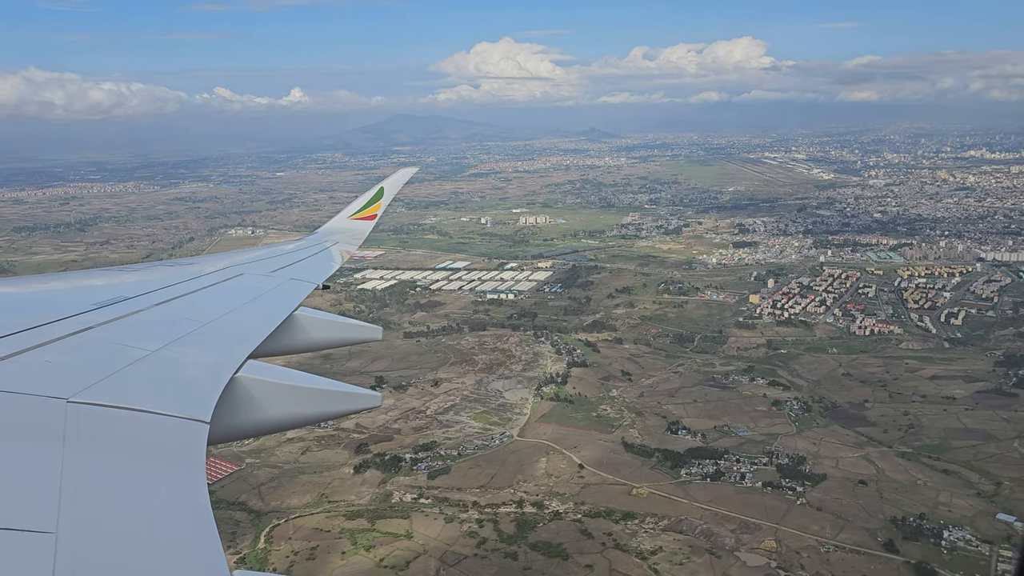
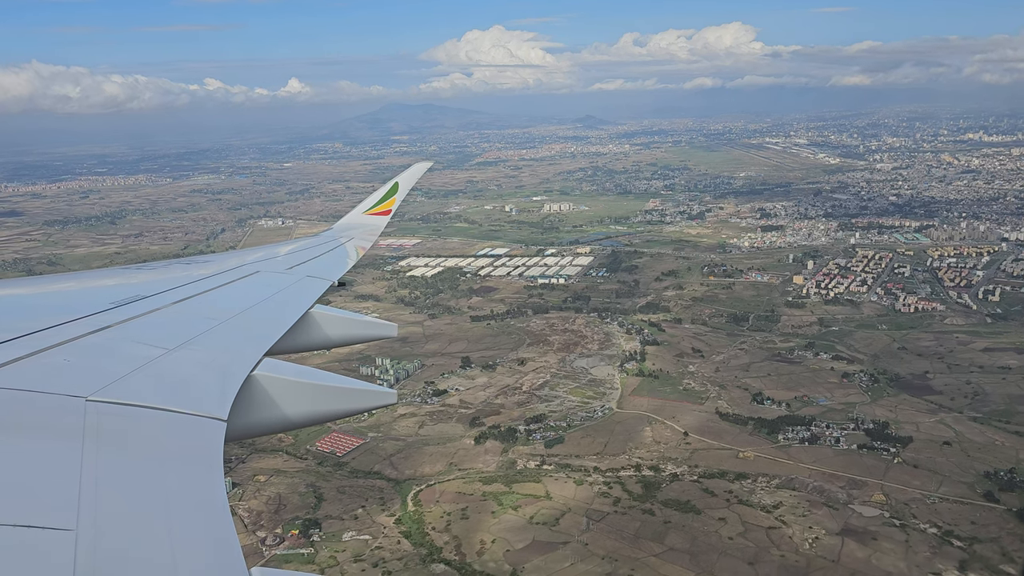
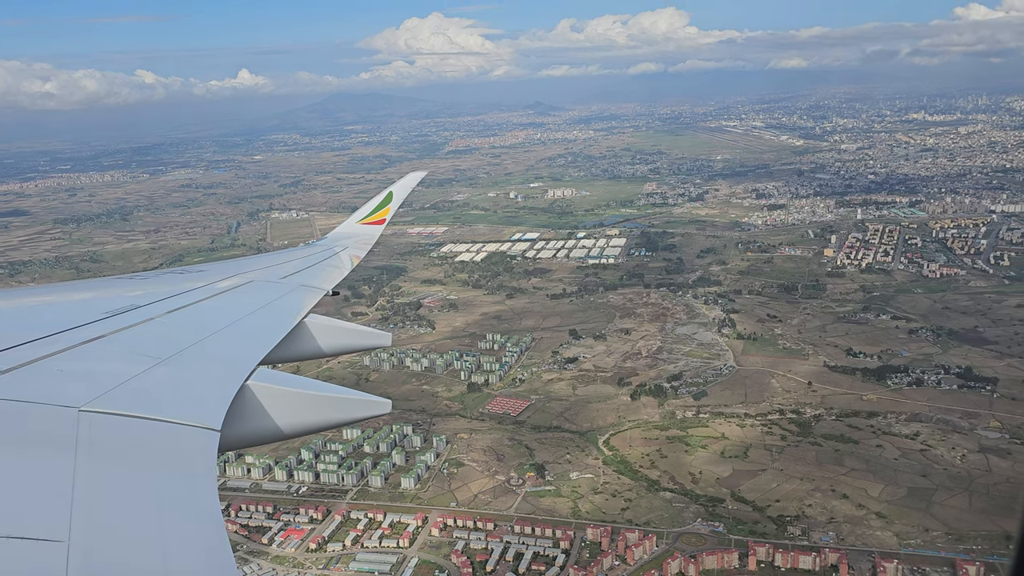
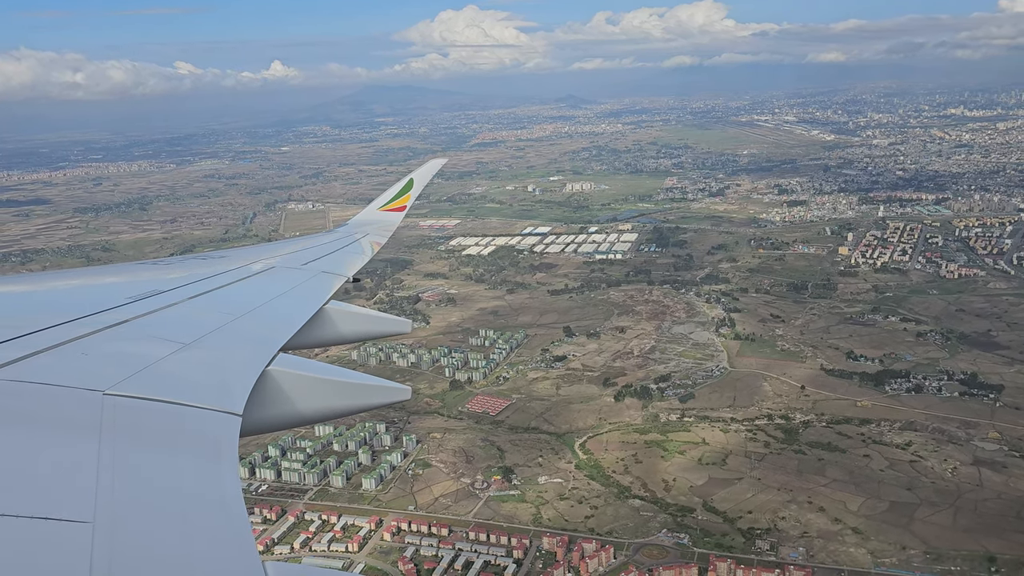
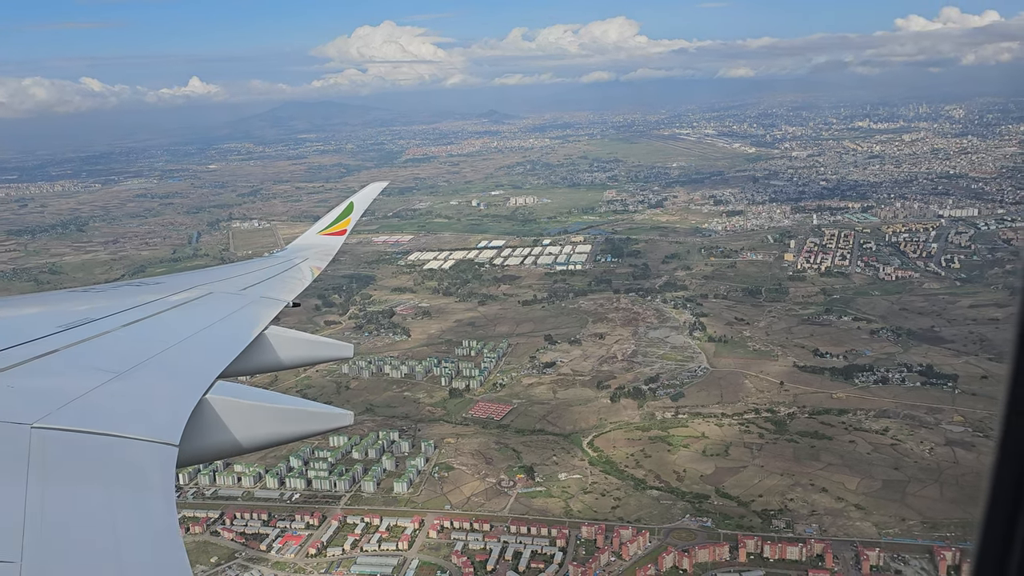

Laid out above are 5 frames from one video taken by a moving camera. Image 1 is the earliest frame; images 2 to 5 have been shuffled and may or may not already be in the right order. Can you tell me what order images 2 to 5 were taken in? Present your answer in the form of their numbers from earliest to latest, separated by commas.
2, 4, 3, 5
